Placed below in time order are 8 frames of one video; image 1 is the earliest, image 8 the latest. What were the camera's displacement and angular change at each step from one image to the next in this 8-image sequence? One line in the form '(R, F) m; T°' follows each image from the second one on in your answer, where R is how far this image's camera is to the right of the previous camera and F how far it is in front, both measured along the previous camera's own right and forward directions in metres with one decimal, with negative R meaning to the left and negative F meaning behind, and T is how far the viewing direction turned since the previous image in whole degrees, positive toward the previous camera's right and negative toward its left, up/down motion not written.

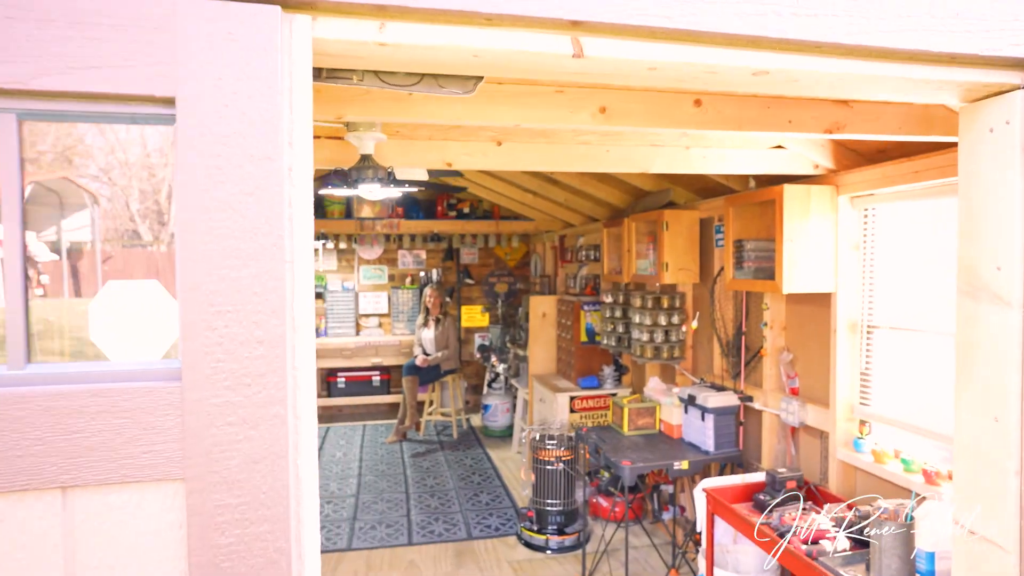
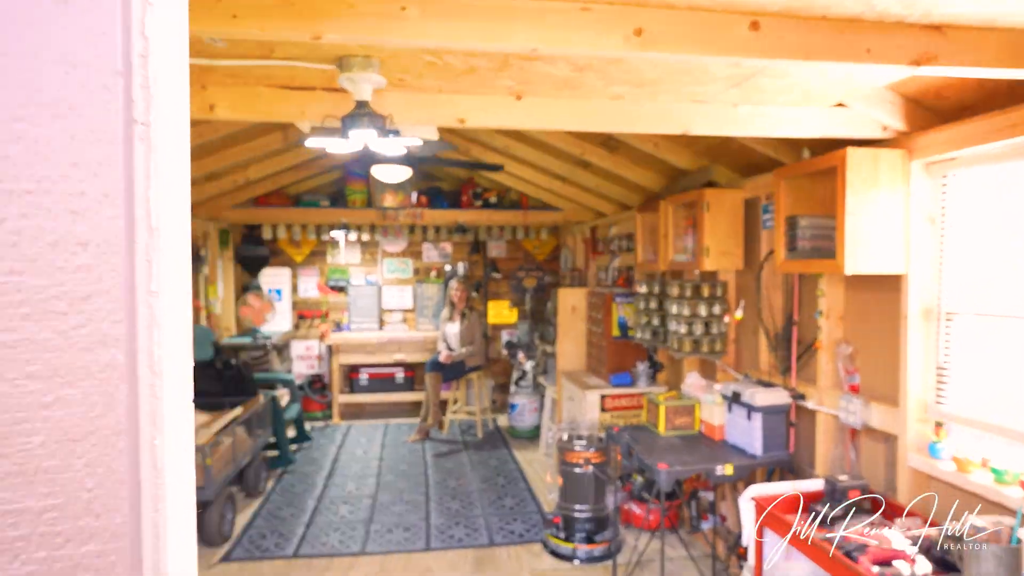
(0.0, +0.2) m; -3°
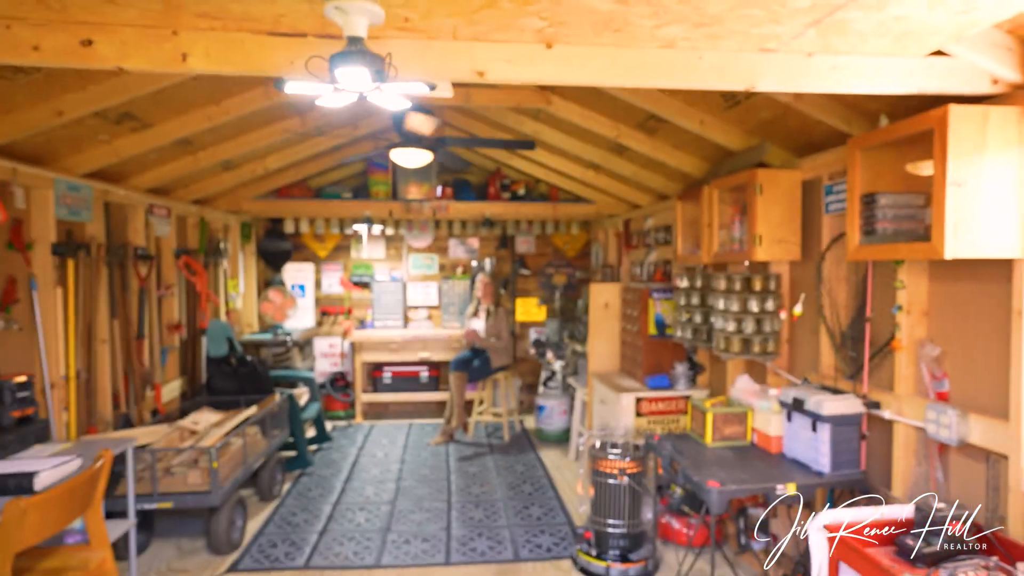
(0.0, +0.3) m; -3°
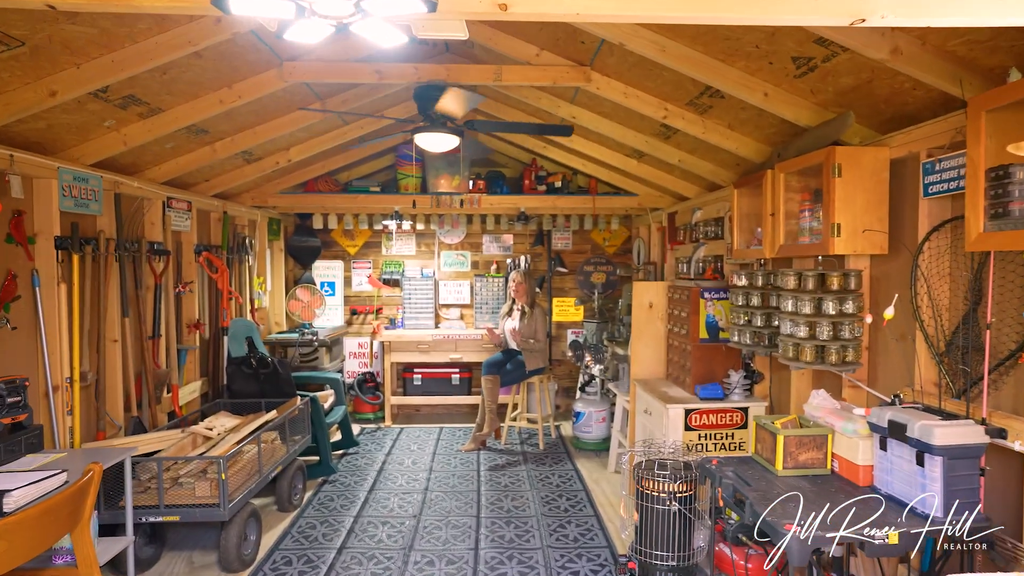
(0.0, +0.3) m; -4°
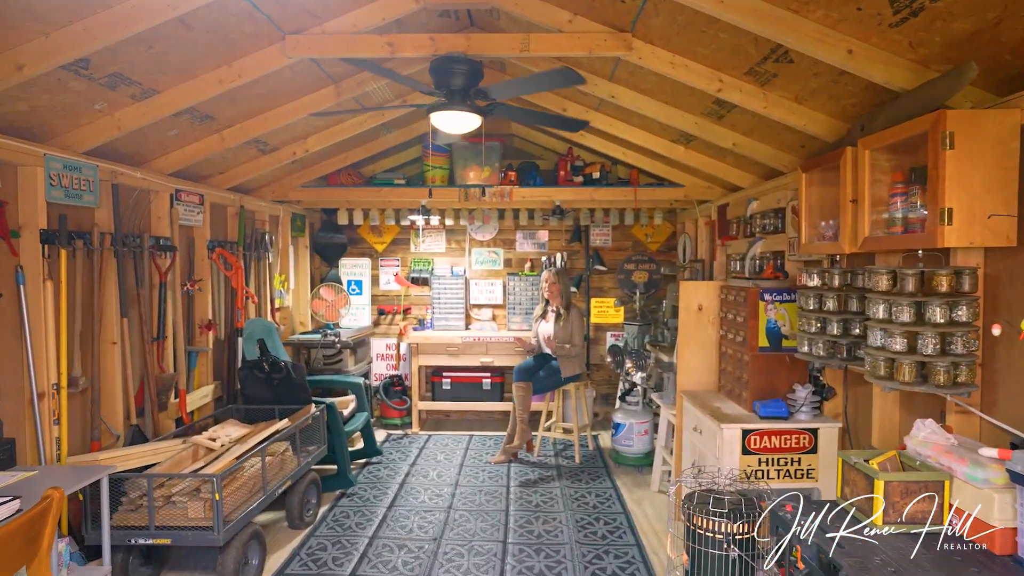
(0.0, +0.4) m; -4°
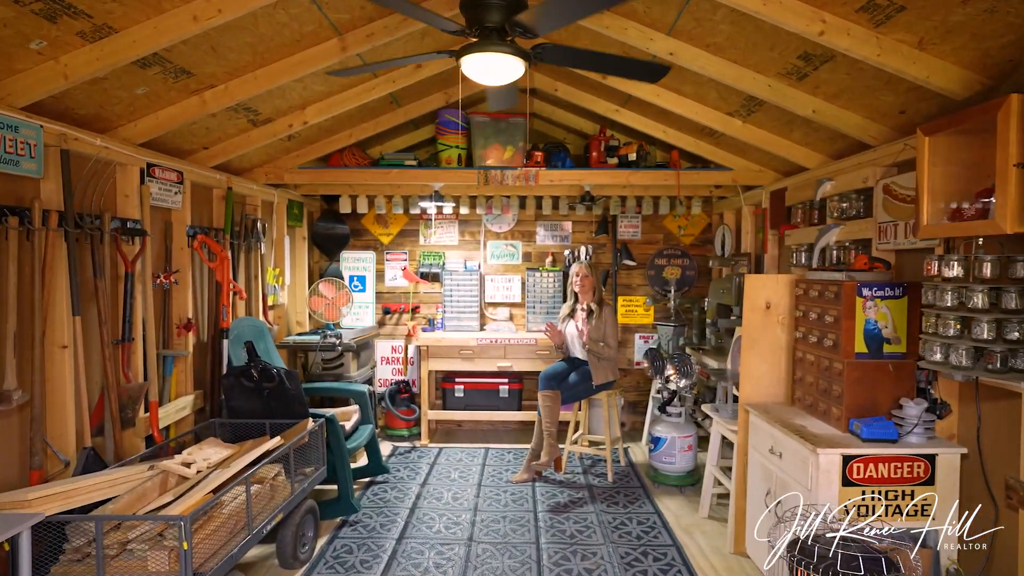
(-0.2, +0.6) m; 0°
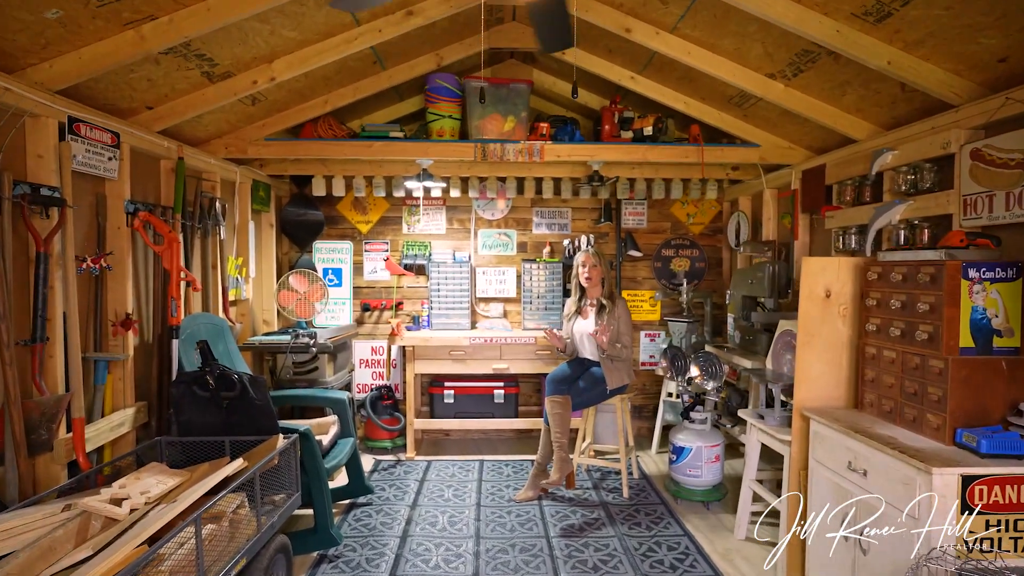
(-0.2, +0.5) m; +3°
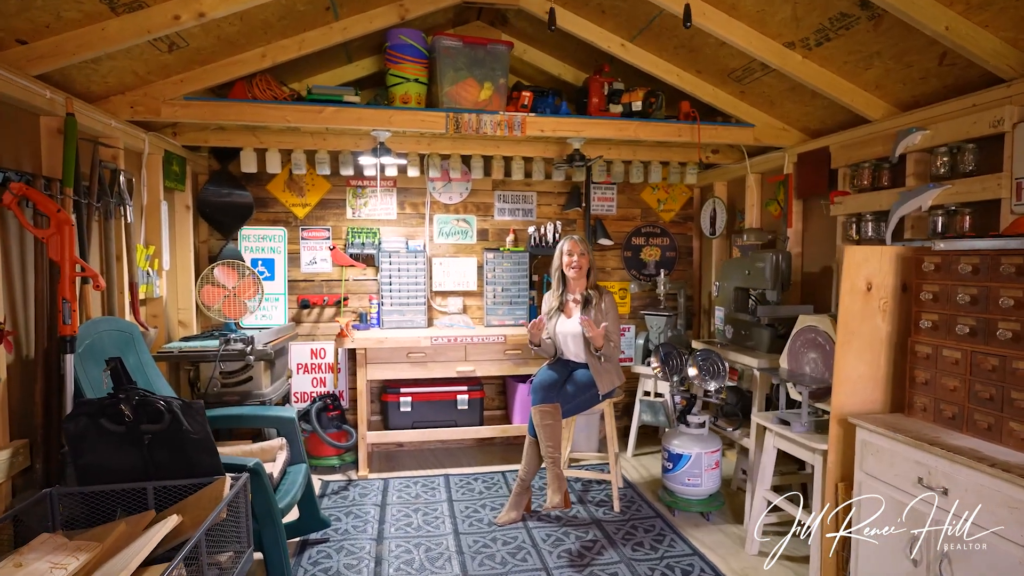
(-0.4, +0.5) m; +8°
